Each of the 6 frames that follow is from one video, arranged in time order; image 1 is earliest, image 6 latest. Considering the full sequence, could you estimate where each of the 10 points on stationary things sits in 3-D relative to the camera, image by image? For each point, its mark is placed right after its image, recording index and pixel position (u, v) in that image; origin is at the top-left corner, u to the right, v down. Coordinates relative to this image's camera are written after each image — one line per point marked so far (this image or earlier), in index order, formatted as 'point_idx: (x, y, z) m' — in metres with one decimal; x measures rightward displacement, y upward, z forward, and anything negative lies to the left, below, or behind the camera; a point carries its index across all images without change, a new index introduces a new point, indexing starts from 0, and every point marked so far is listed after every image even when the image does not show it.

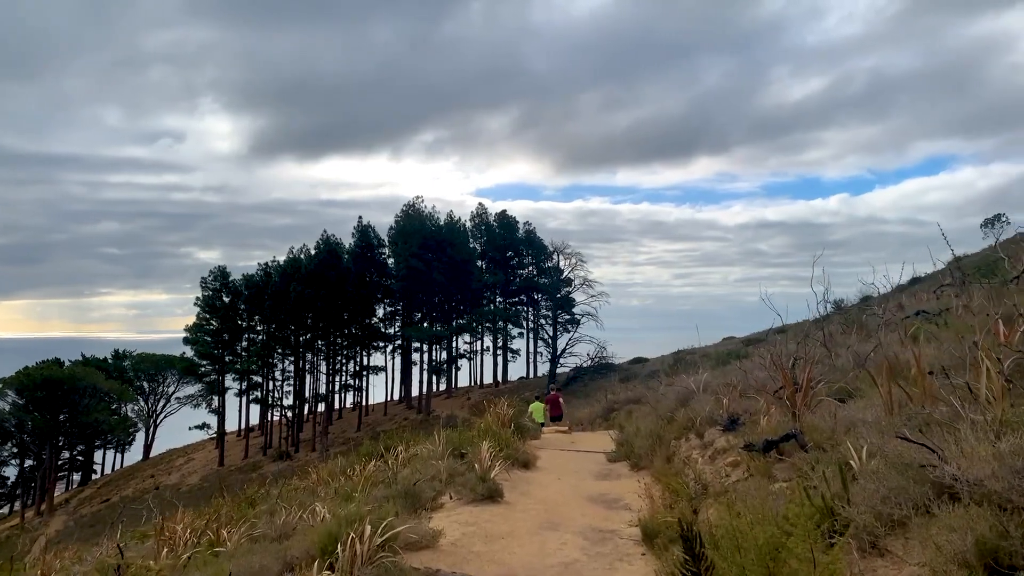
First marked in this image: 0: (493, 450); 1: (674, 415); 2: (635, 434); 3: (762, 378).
0: (-0.3, -2.4, +9.1) m
1: (+2.5, -1.9, +9.3) m
2: (+1.9, -2.3, +9.7) m
3: (+3.1, -1.1, +7.7) m
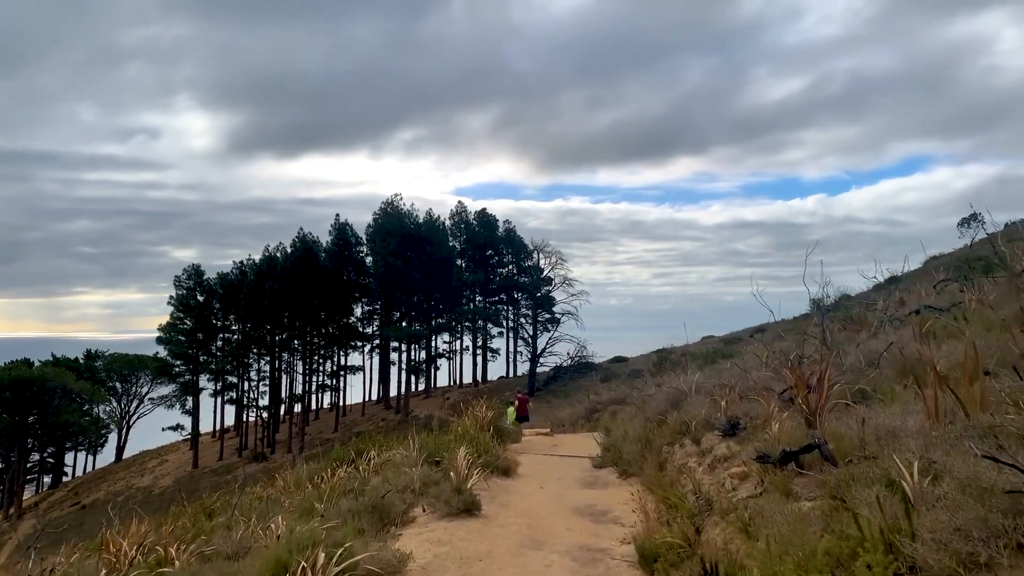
0: (-0.6, -2.3, +8.4) m
1: (+2.2, -1.8, +8.7) m
2: (+1.6, -2.2, +9.0) m
3: (+2.9, -1.0, +7.2) m
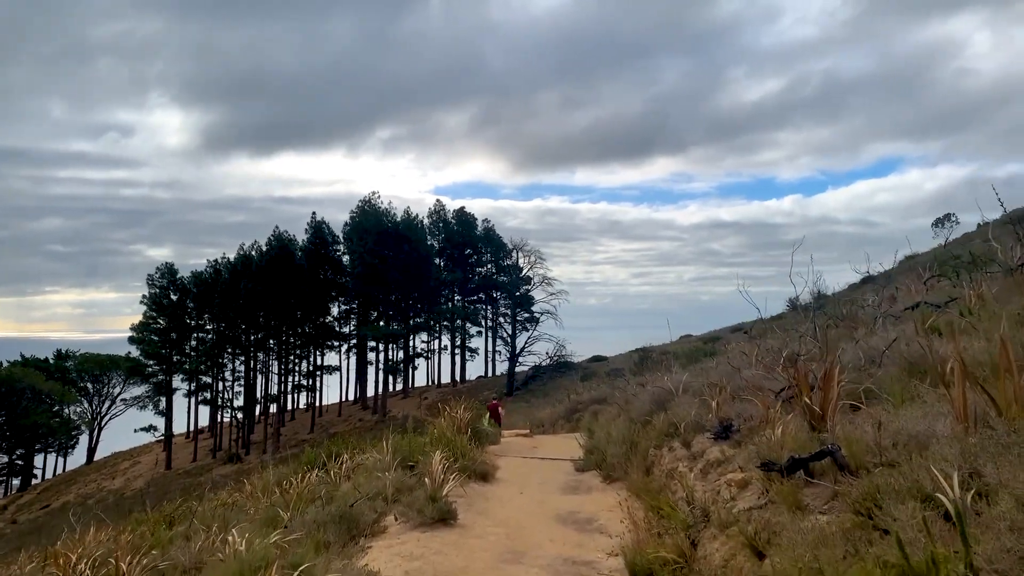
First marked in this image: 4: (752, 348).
0: (-0.9, -2.2, +8.0) m
1: (+1.9, -1.8, +8.3) m
2: (+1.3, -2.1, +8.7) m
3: (+2.7, -1.0, +6.8) m
4: (+4.0, -1.0, +10.2) m
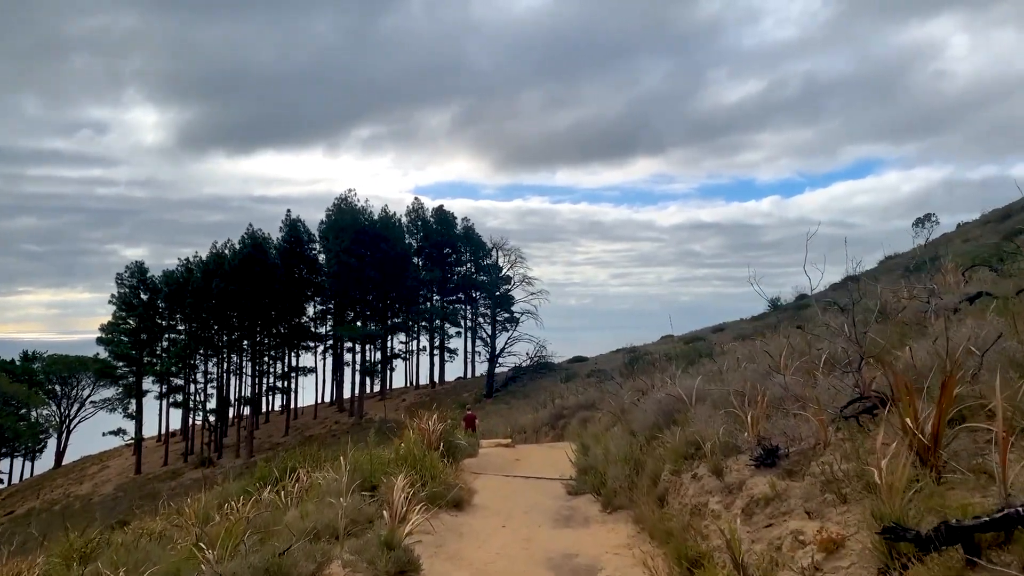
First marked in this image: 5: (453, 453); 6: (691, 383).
0: (-1.1, -2.1, +6.5) m
1: (+1.7, -1.6, +7.0) m
2: (+1.1, -2.0, +7.3) m
3: (+2.5, -0.9, +5.5) m
4: (+3.7, -0.9, +8.9) m
5: (-0.9, -2.4, +9.0) m
6: (+2.2, -1.2, +7.8) m
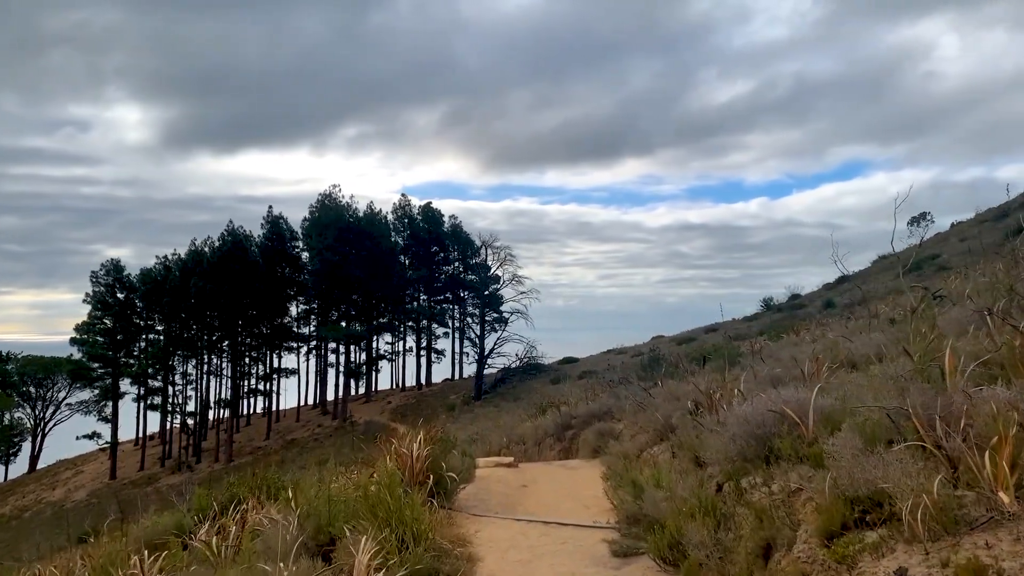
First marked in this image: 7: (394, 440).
0: (-0.9, -1.8, +4.2) m
1: (+1.8, -1.4, +4.7) m
2: (+1.3, -1.7, +5.0) m
3: (+2.7, -0.6, +3.2) m
4: (+3.9, -0.7, +6.7) m
5: (-0.7, -2.1, +6.7) m
6: (+2.4, -0.9, +5.5) m
7: (-1.3, -1.8, +7.2) m
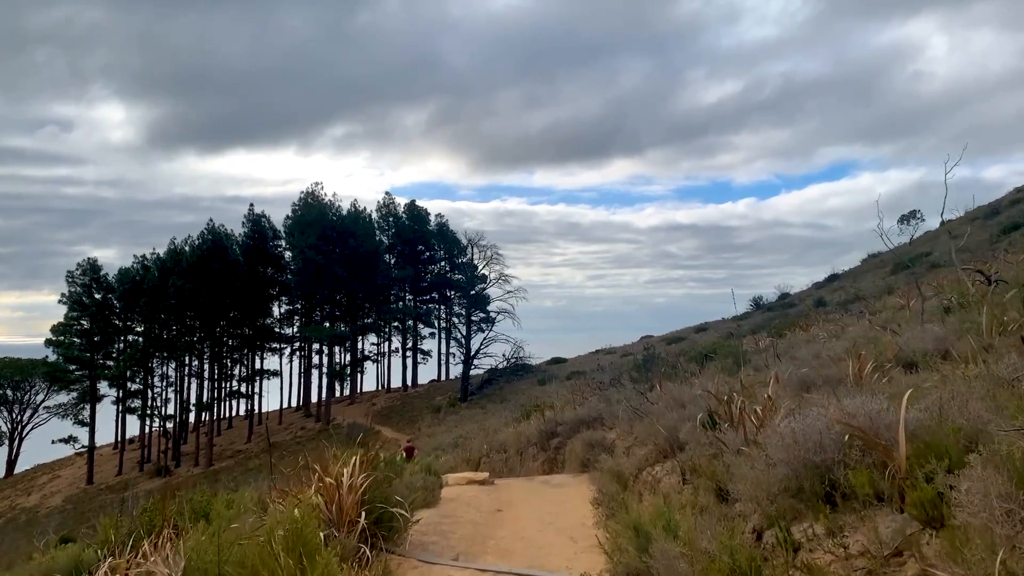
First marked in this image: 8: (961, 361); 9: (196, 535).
0: (-1.2, -1.6, +2.7) m
1: (+1.6, -1.2, +3.2) m
2: (+1.0, -1.5, +3.5) m
3: (+2.5, -0.4, +1.8) m
4: (+3.6, -0.5, +5.2) m
5: (-1.0, -2.0, +5.2) m
6: (+2.1, -0.8, +4.0) m
7: (-1.7, -1.6, +5.7) m
8: (+3.2, -0.4, +4.6) m
9: (-2.6, -2.1, +5.1) m
